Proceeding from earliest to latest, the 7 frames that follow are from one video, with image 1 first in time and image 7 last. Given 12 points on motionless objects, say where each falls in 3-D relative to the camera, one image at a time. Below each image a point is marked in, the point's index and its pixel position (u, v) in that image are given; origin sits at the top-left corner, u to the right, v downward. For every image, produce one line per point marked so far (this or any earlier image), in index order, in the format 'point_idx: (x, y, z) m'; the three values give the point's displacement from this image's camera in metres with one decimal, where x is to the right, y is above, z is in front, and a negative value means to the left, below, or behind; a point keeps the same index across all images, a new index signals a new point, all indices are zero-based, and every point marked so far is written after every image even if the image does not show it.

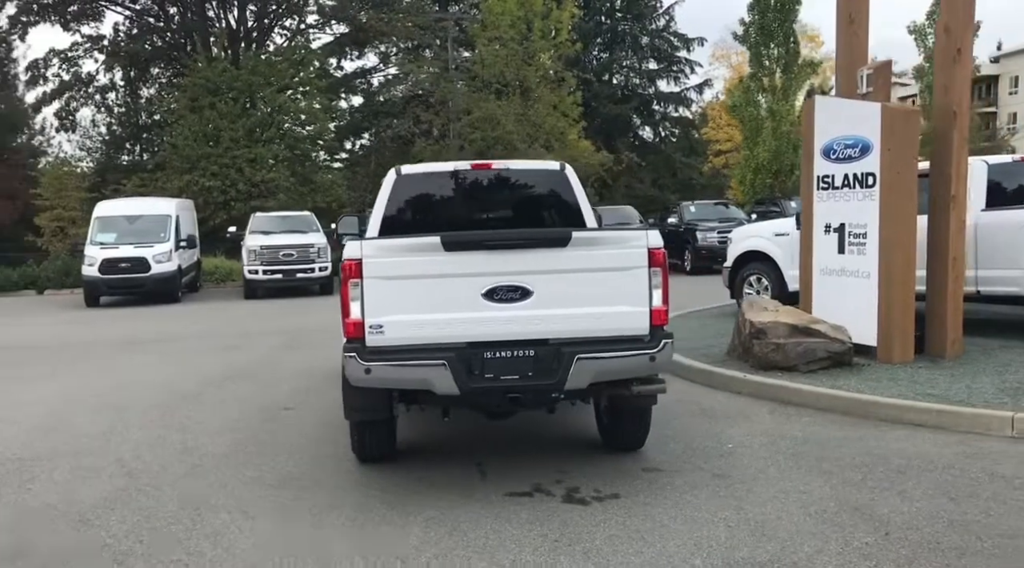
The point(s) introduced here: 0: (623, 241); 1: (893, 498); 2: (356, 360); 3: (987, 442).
0: (+0.6, +0.3, +5.1) m
1: (+2.1, -1.2, +4.9) m
2: (-0.9, -0.4, +4.8) m
3: (+3.3, -1.1, +6.1) m
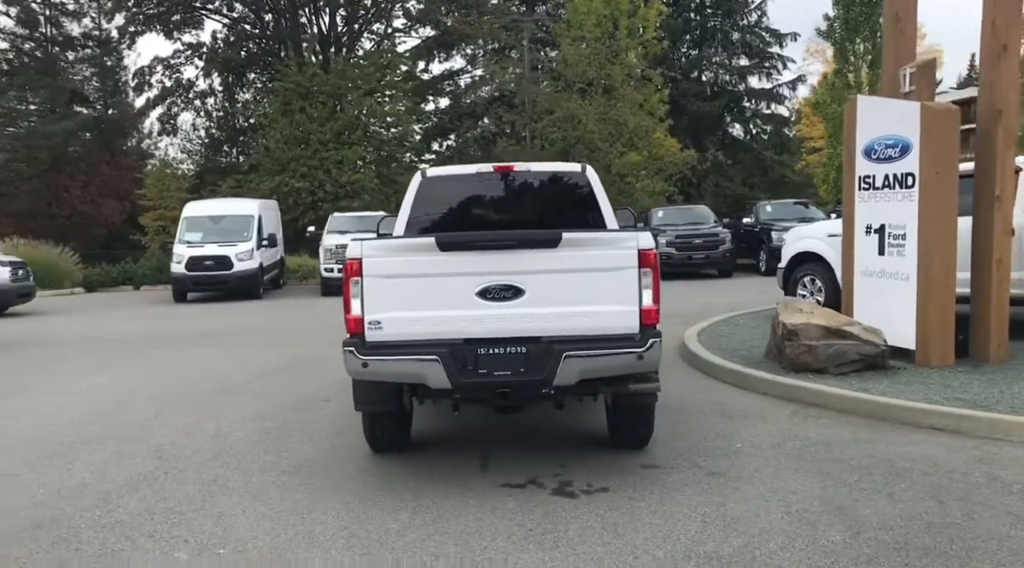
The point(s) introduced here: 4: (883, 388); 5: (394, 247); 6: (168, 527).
0: (+0.6, +0.3, +5.2) m
1: (+2.0, -1.2, +4.9) m
2: (-0.9, -0.4, +5.1) m
3: (+3.3, -1.1, +6.0) m
4: (+3.2, -0.9, +7.7) m
5: (-0.7, +0.2, +5.2) m
6: (-1.8, -1.3, +4.6) m
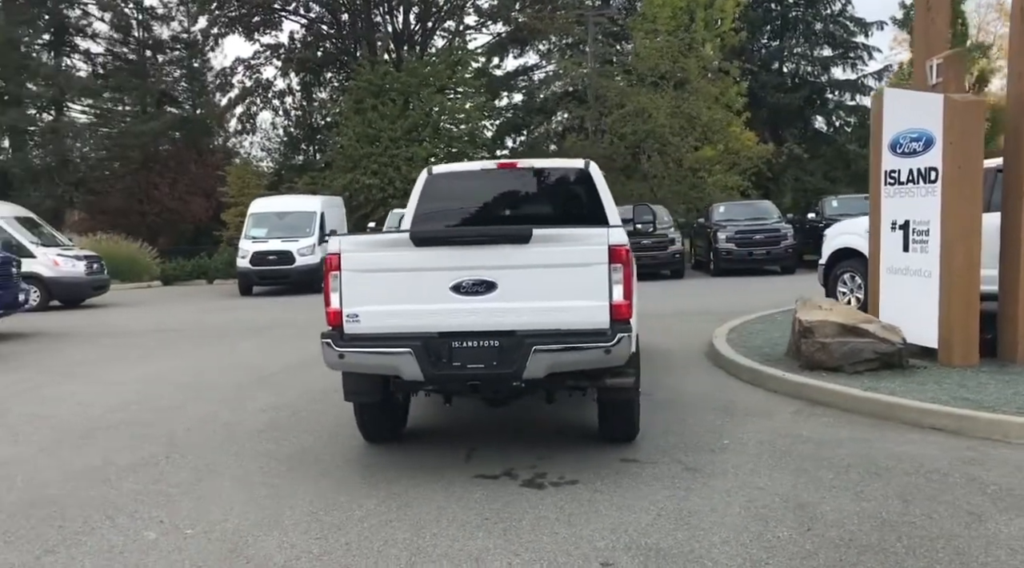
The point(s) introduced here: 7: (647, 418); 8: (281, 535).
0: (+0.4, +0.3, +5.3) m
1: (+1.8, -1.2, +4.9) m
2: (-1.1, -0.4, +5.3) m
3: (+3.2, -1.1, +5.8) m
4: (+3.3, -0.9, +7.5) m
5: (-0.9, +0.3, +5.4) m
6: (-2.0, -1.2, +4.9) m
7: (+1.1, -1.1, +7.2) m
8: (-1.2, -1.3, +4.4) m
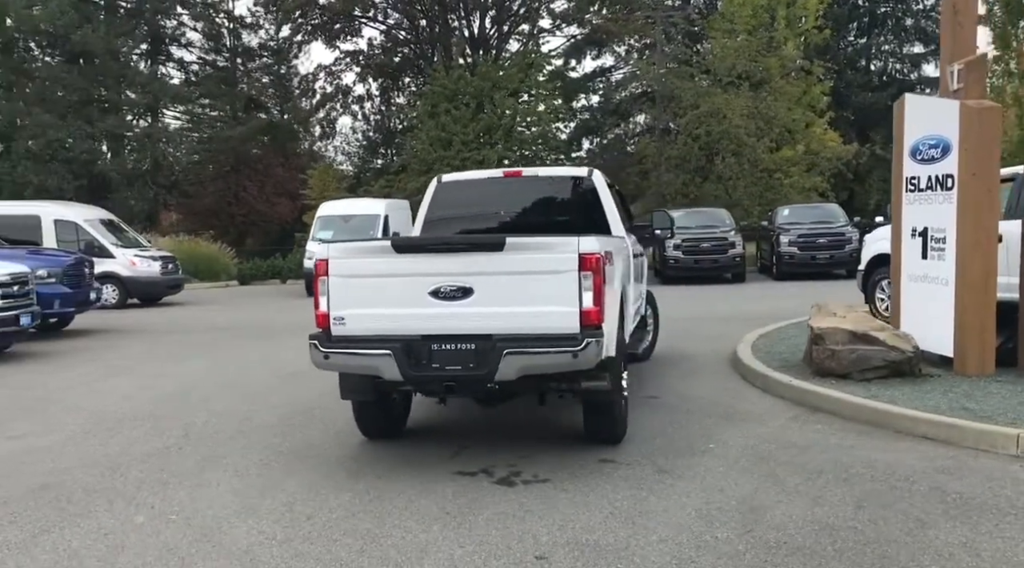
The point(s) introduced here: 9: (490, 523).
0: (+0.3, +0.2, +5.5) m
1: (+1.6, -1.2, +5.0) m
2: (-1.3, -0.4, +5.7) m
3: (+3.1, -1.2, +5.8) m
4: (+3.3, -0.9, +7.5) m
5: (-1.0, +0.2, +5.7) m
6: (-2.2, -1.3, +5.3) m
7: (+1.1, -1.1, +7.3) m
8: (-1.4, -1.3, +4.7) m
9: (-0.1, -1.3, +4.7) m
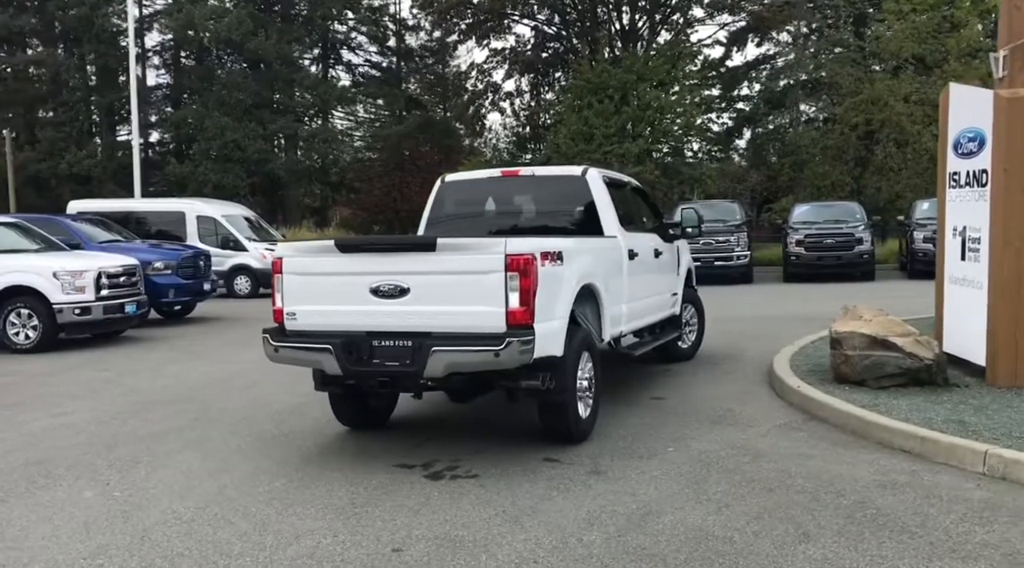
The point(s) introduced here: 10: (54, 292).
0: (-0.2, +0.2, +5.6) m
1: (+1.0, -1.2, +4.9) m
2: (-1.7, -0.4, +6.1) m
3: (+2.6, -1.2, +5.4) m
4: (+3.1, -1.0, +7.0) m
5: (-1.4, +0.2, +6.1) m
6: (-2.7, -1.2, +5.9) m
7: (+0.9, -1.1, +7.3) m
8: (-2.0, -1.3, +5.2) m
9: (-0.7, -1.3, +4.9) m
10: (-6.8, -0.1, +13.1) m
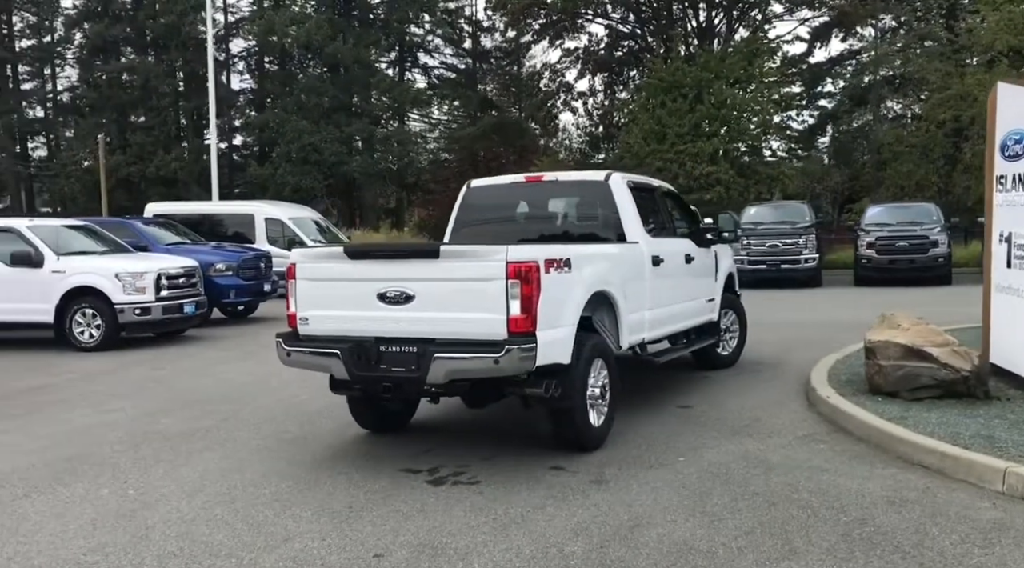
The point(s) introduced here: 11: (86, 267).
0: (-0.2, +0.2, +5.6) m
1: (+1.0, -1.3, +4.8) m
2: (-1.6, -0.4, +6.2) m
3: (+2.6, -1.2, +5.2) m
4: (+3.3, -1.0, +6.8) m
5: (-1.3, +0.2, +6.2) m
6: (-2.6, -1.3, +6.1) m
7: (+1.1, -1.2, +7.2) m
8: (-2.0, -1.3, +5.3) m
9: (-0.8, -1.3, +5.0) m
10: (-6.1, -0.1, +13.6) m
11: (-6.6, +0.3, +13.7) m
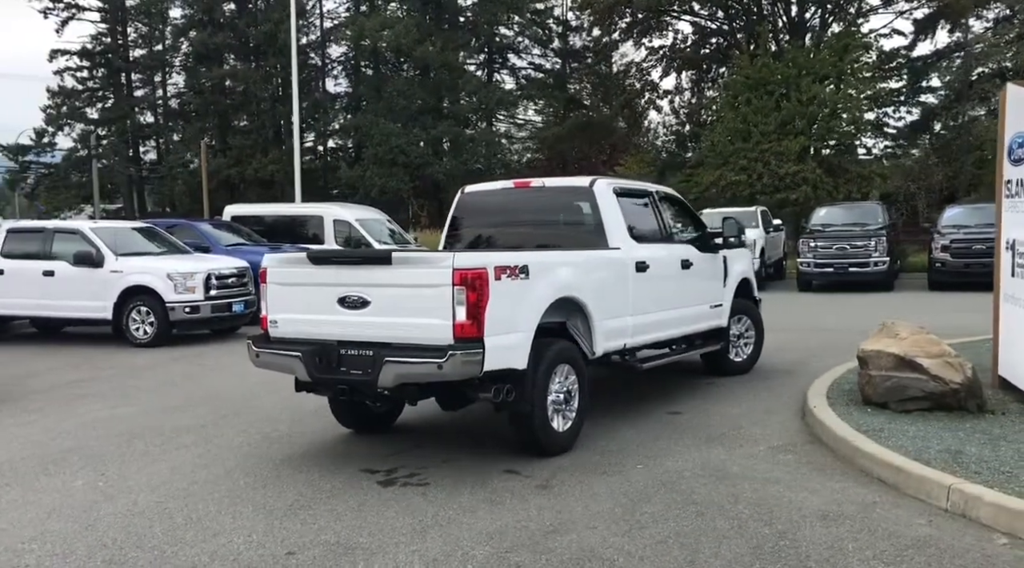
0: (-0.5, +0.1, +5.8) m
1: (+0.5, -1.3, +4.8) m
2: (-1.9, -0.5, +6.5) m
3: (+2.2, -1.3, +5.1) m
4: (+3.0, -1.1, +6.5) m
5: (-1.6, +0.2, +6.4) m
6: (-2.9, -1.3, +6.5) m
7: (+0.9, -1.2, +7.2) m
8: (-2.4, -1.3, +5.7) m
9: (-1.2, -1.4, +5.2) m
10: (-5.6, -0.1, +14.4) m
11: (-6.1, +0.3, +14.5) m
